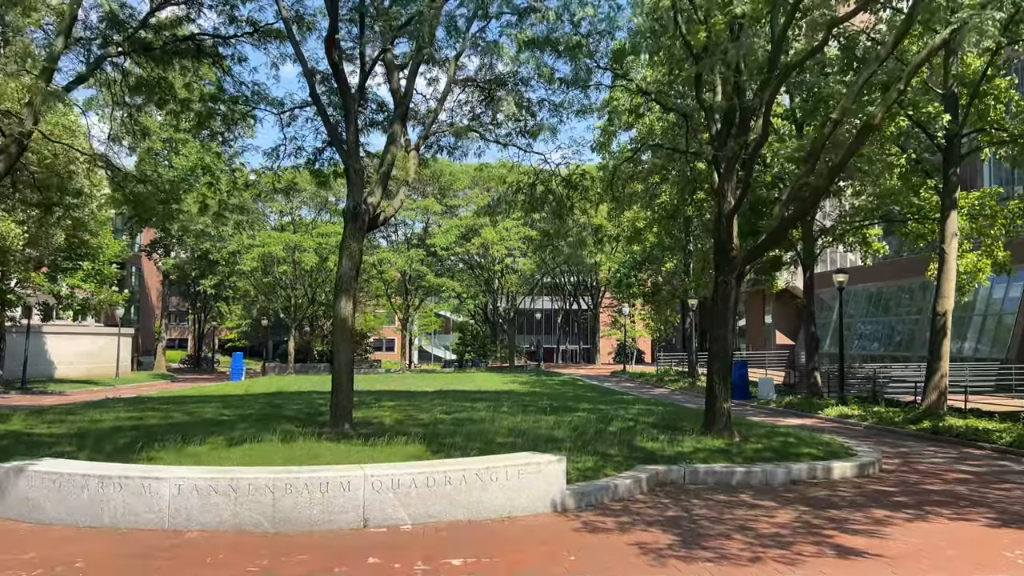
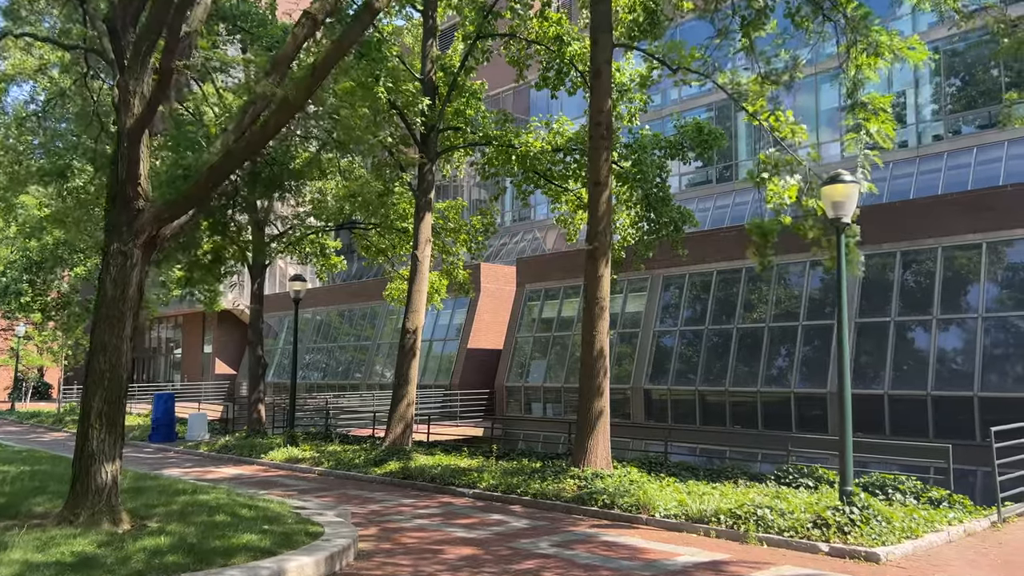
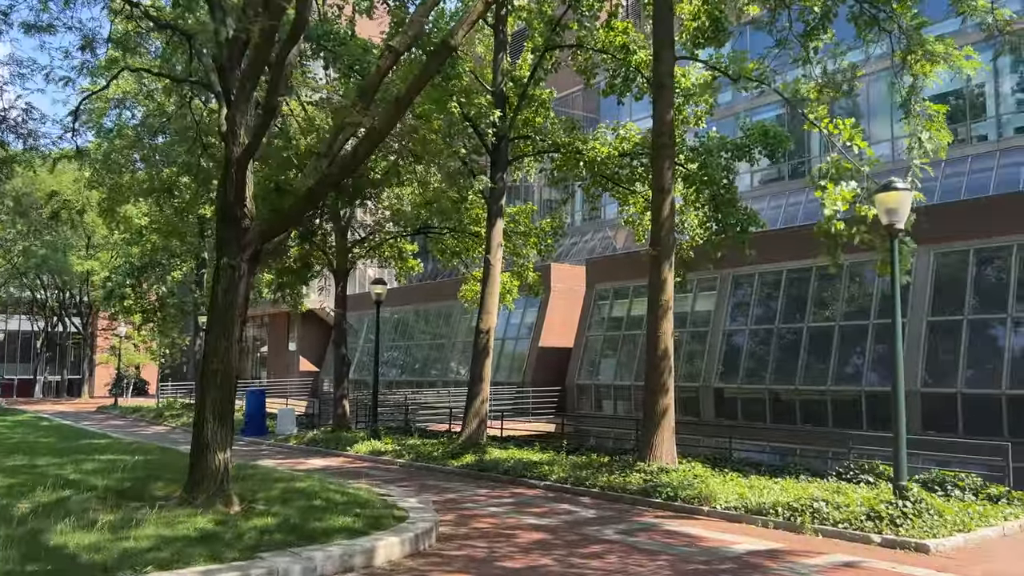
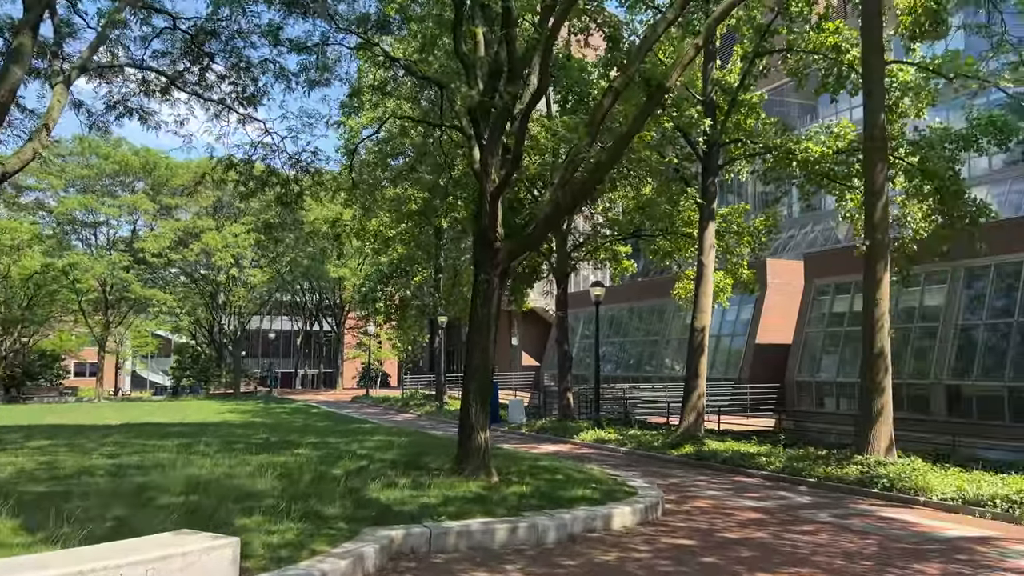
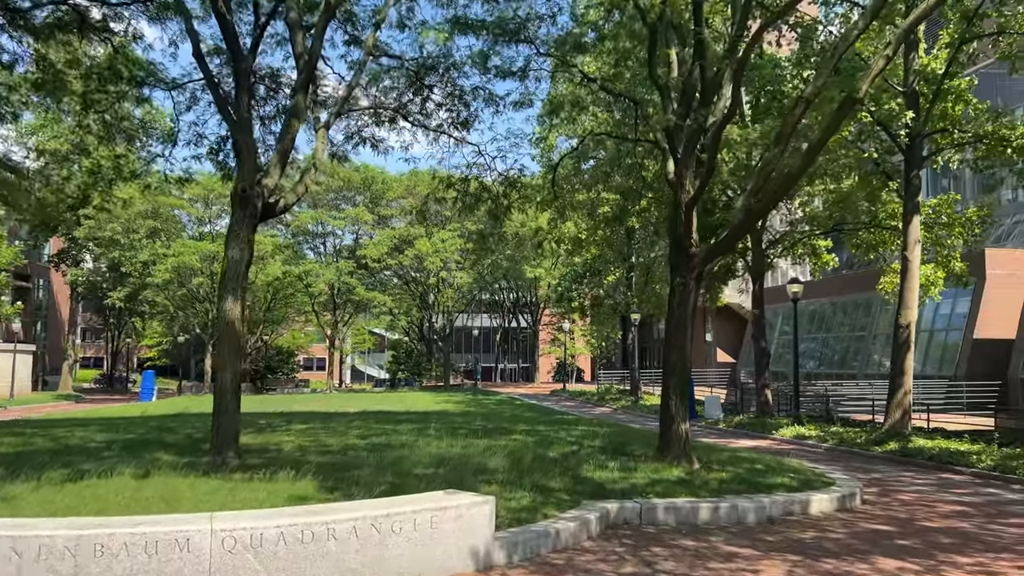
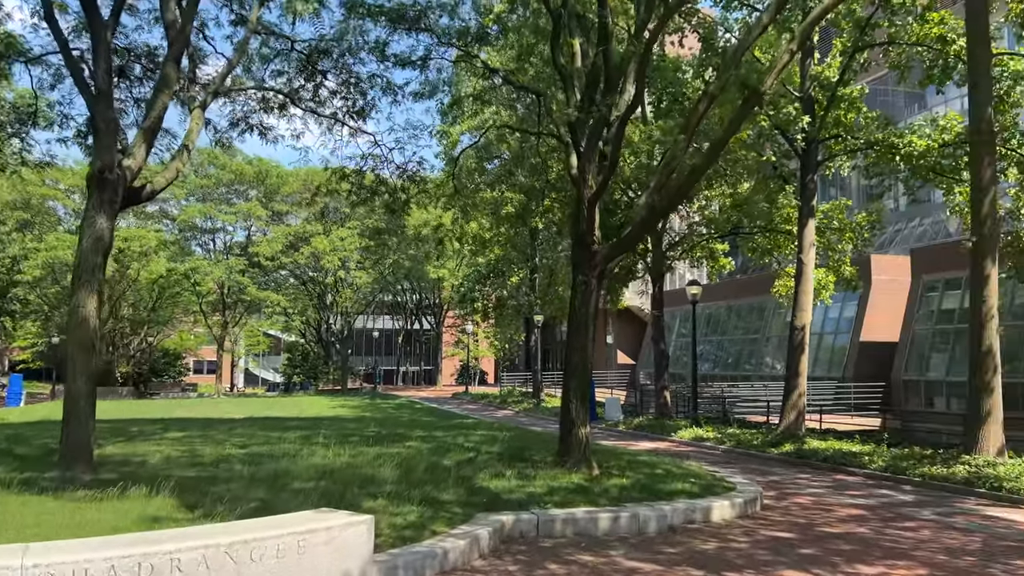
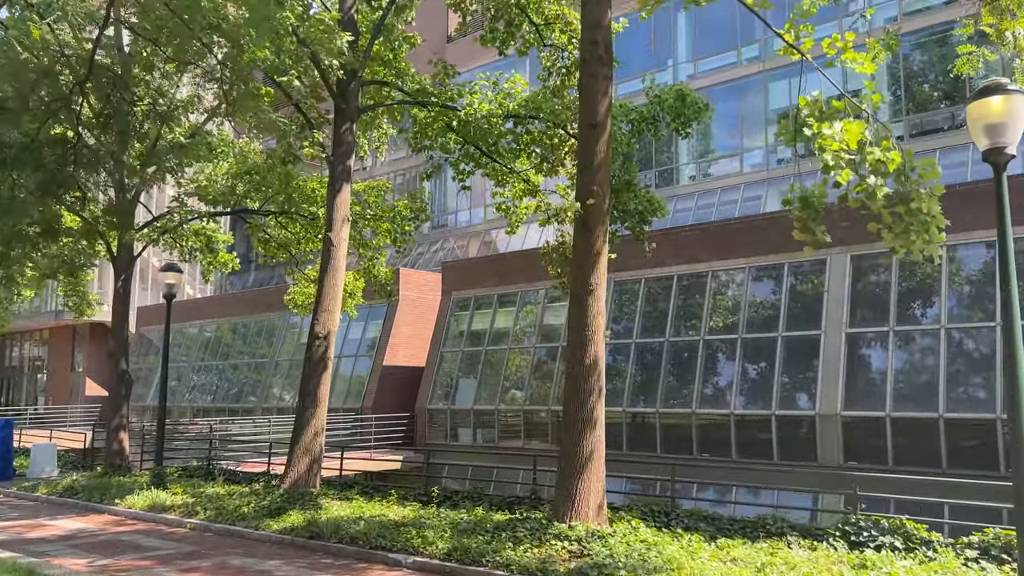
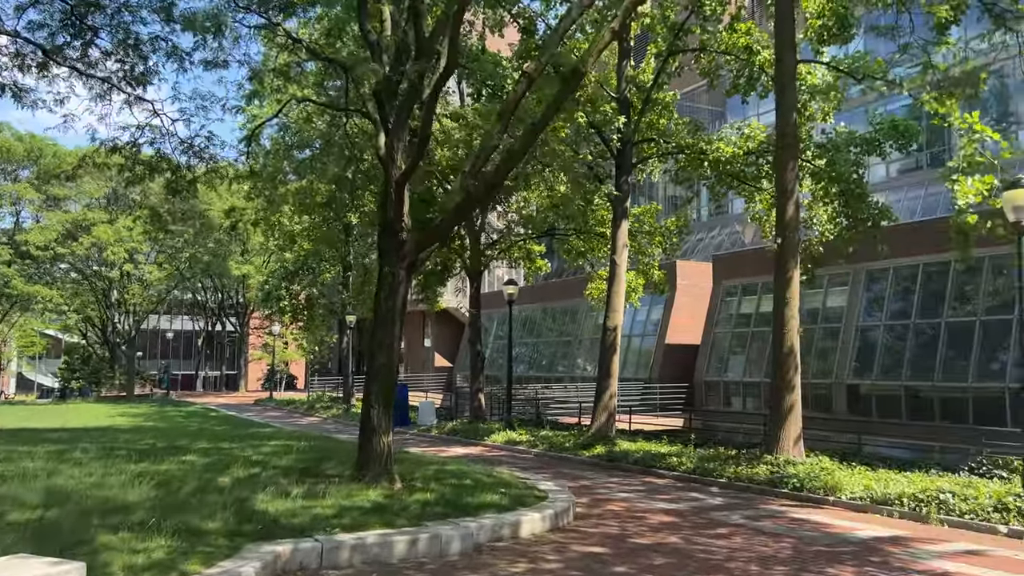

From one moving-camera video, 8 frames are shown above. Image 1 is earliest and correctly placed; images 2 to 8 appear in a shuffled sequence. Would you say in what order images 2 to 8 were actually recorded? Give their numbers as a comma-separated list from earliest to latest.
5, 6, 4, 8, 3, 2, 7
